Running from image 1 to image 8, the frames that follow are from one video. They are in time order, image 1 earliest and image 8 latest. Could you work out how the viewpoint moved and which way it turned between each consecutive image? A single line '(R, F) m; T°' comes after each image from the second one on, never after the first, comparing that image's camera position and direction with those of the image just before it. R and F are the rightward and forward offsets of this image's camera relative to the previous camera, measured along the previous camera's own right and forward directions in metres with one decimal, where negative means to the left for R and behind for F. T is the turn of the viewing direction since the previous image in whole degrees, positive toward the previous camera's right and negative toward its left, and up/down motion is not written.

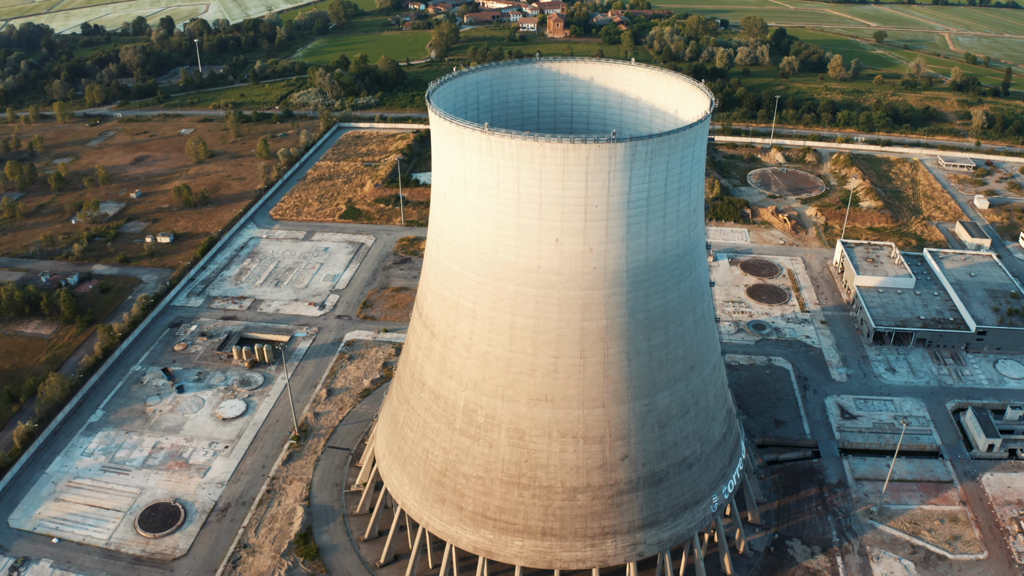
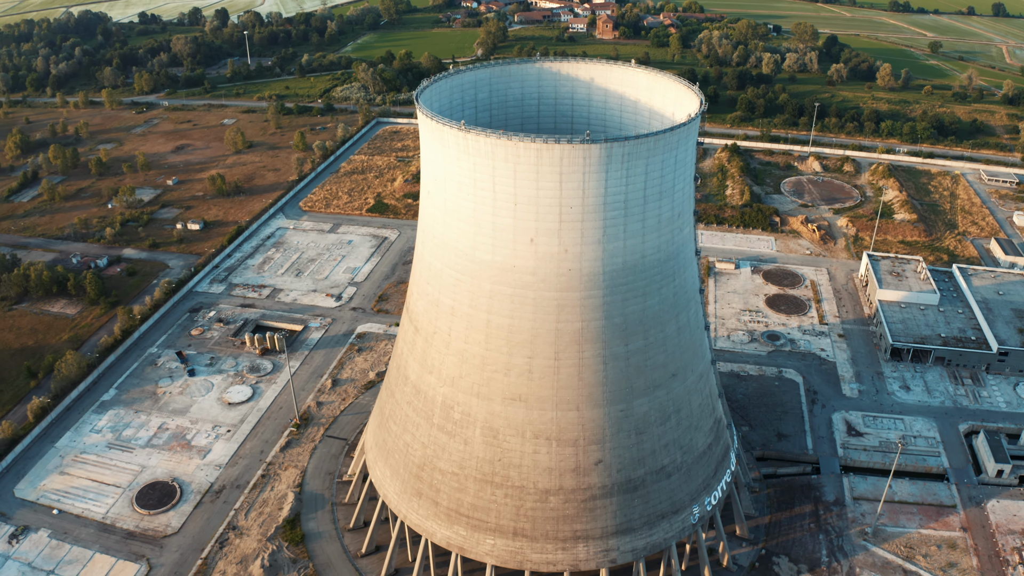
(+2.2, +0.1) m; -4°
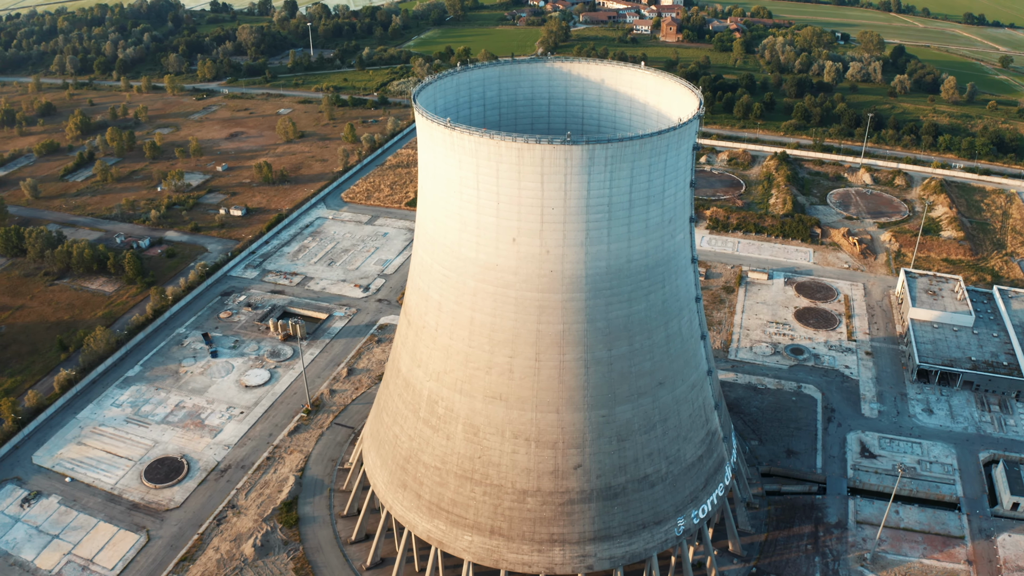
(+2.3, +0.1) m; -5°
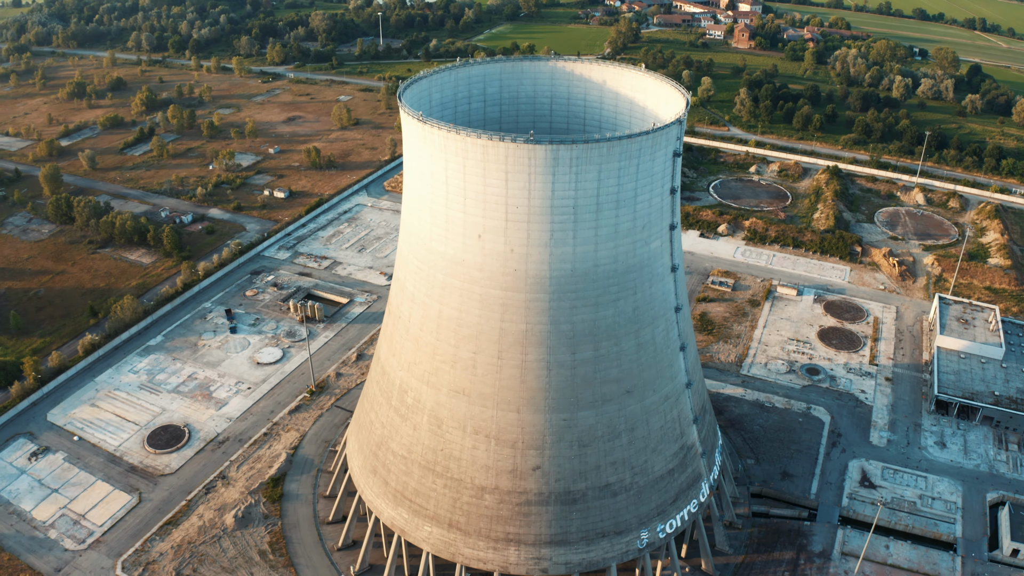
(+3.1, +0.2) m; -5°
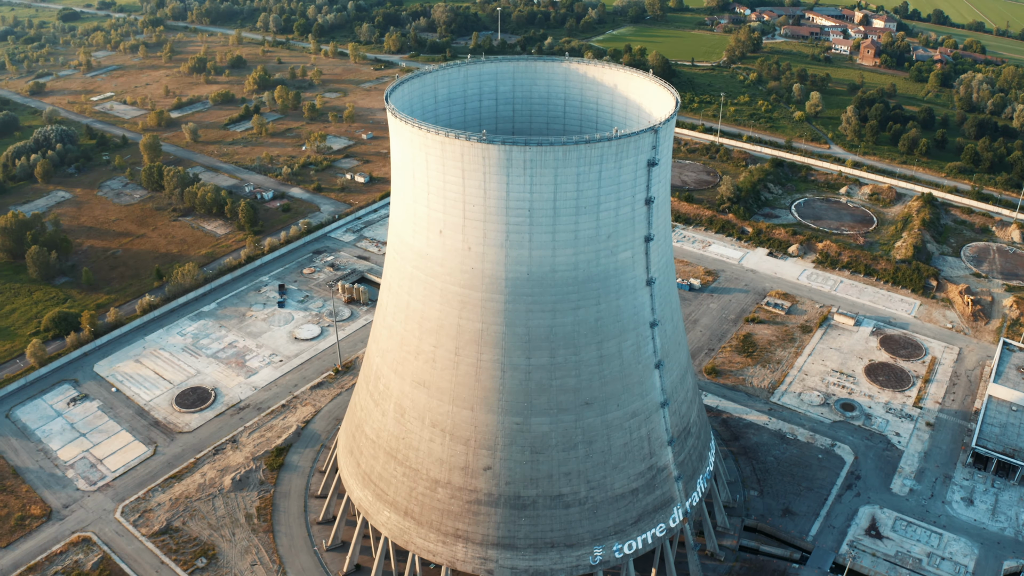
(+4.8, +0.4) m; -9°
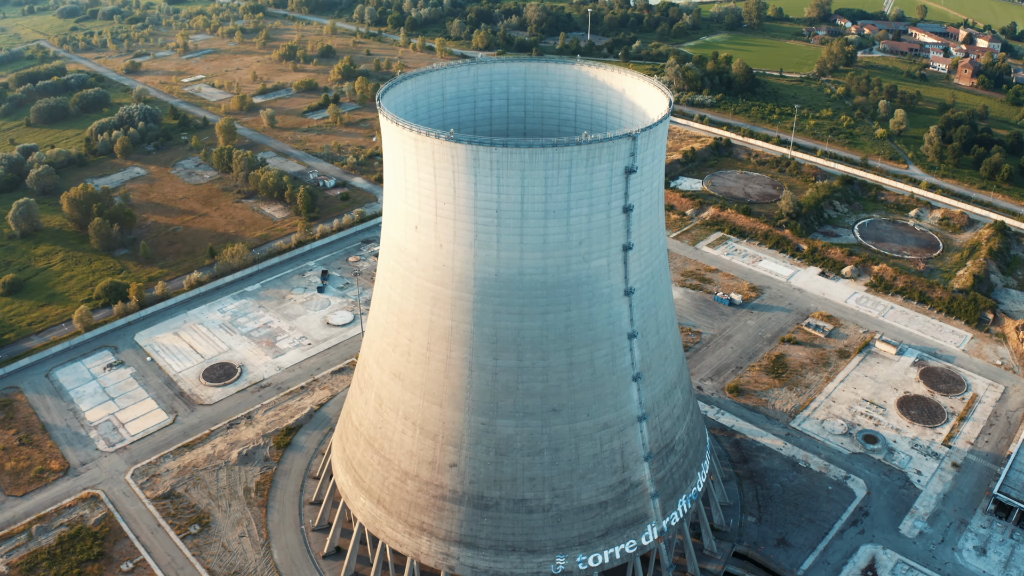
(+3.6, +0.2) m; -7°
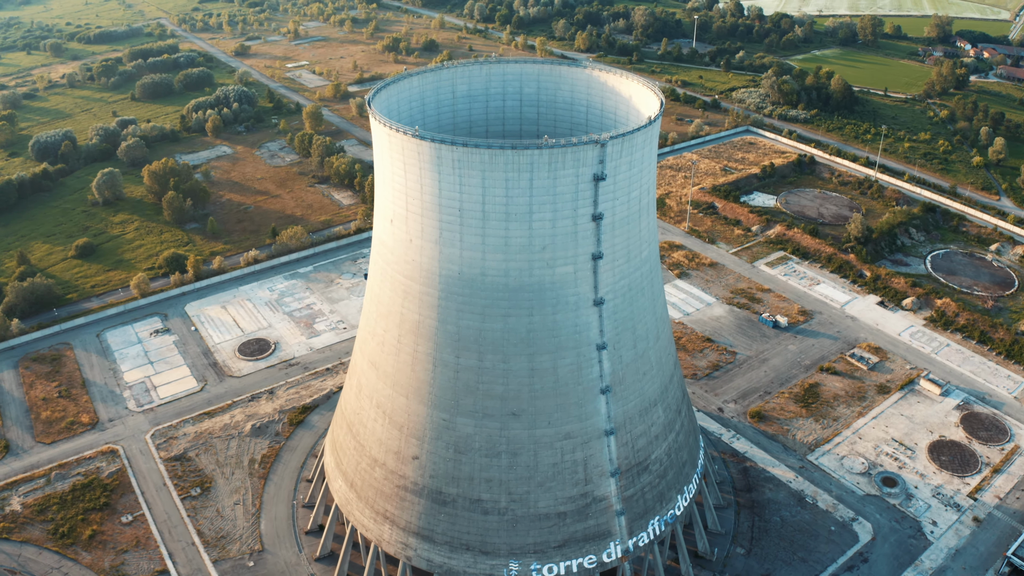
(+4.2, +0.3) m; -8°
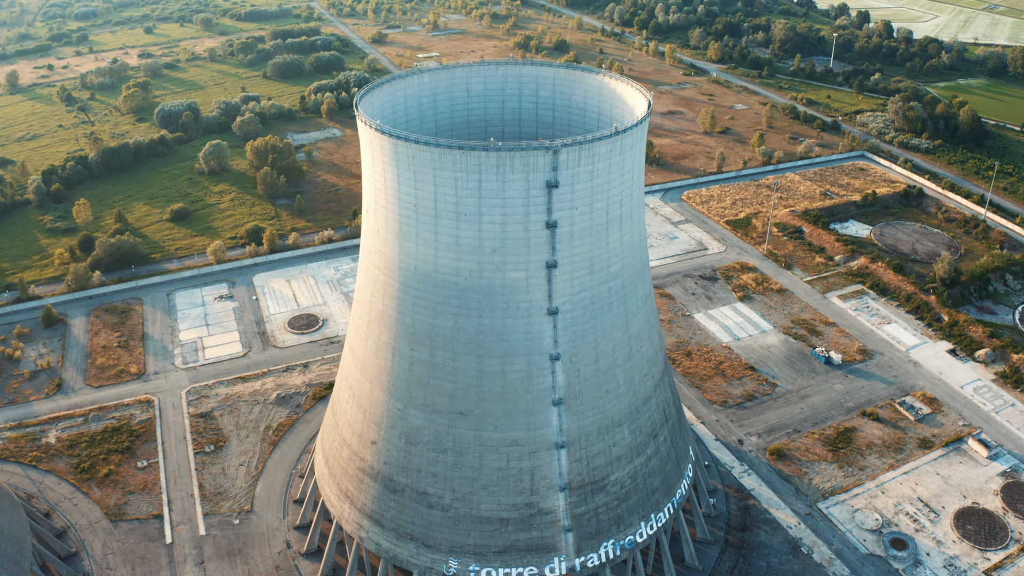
(+5.4, +0.5) m; -11°
